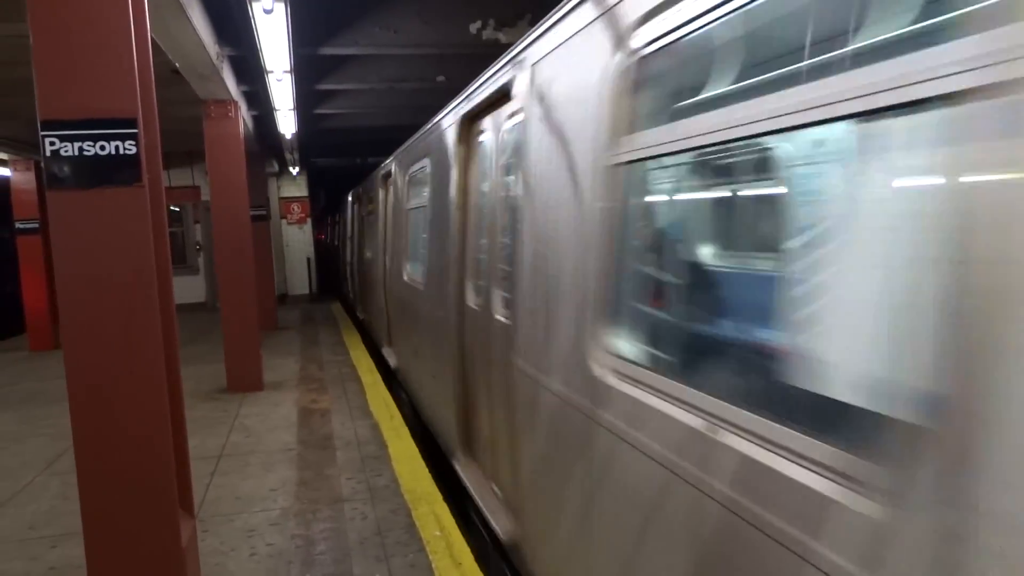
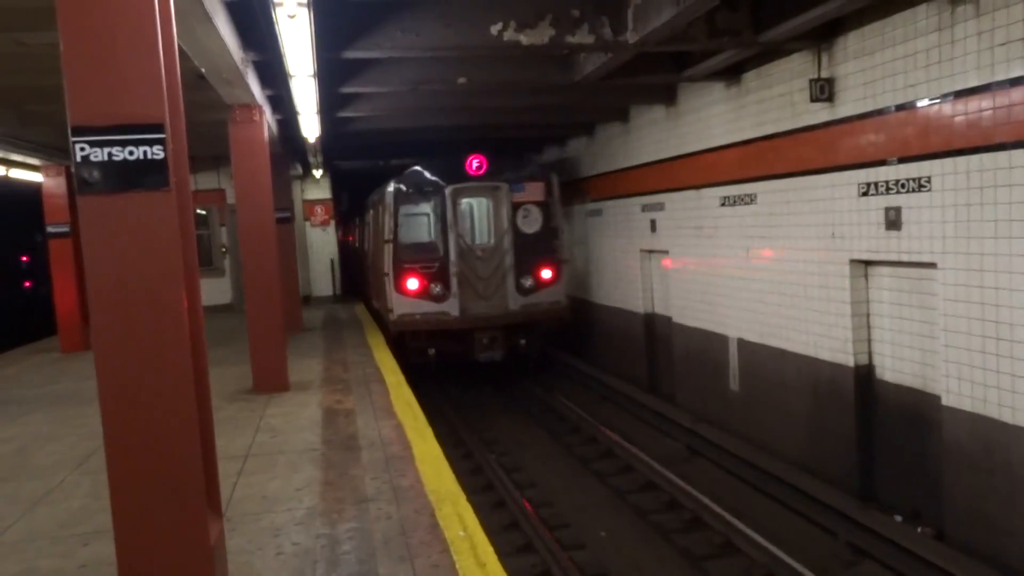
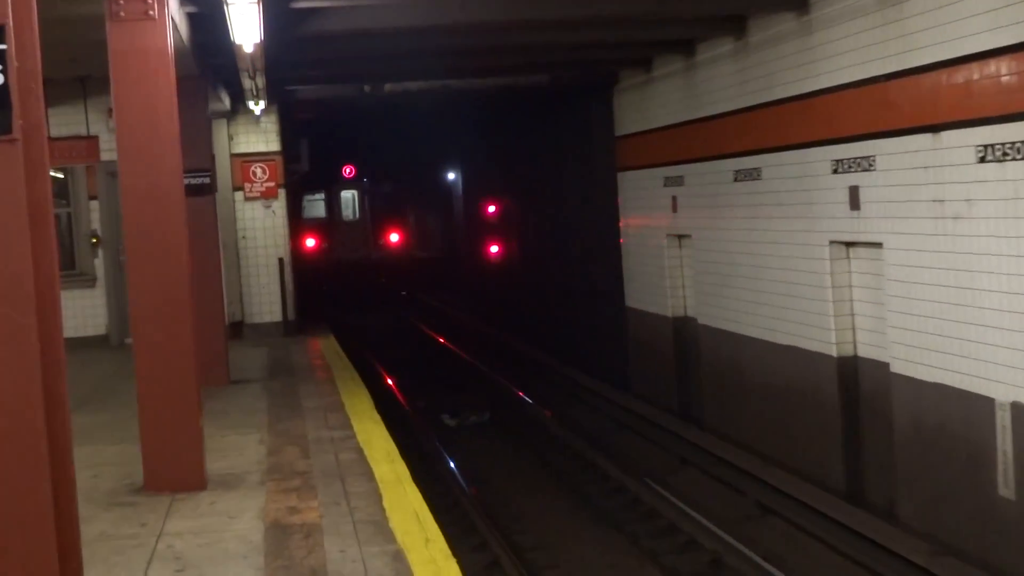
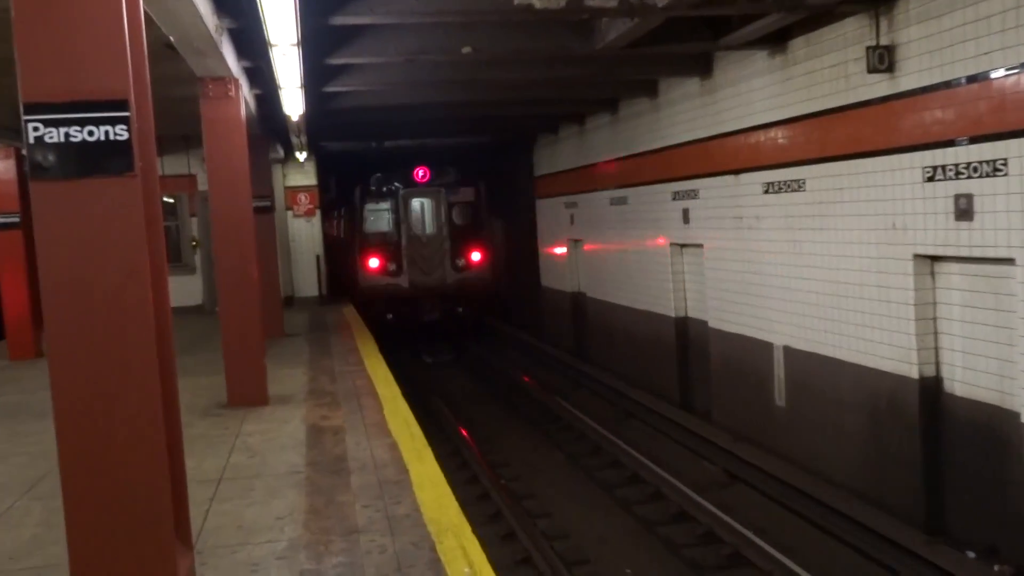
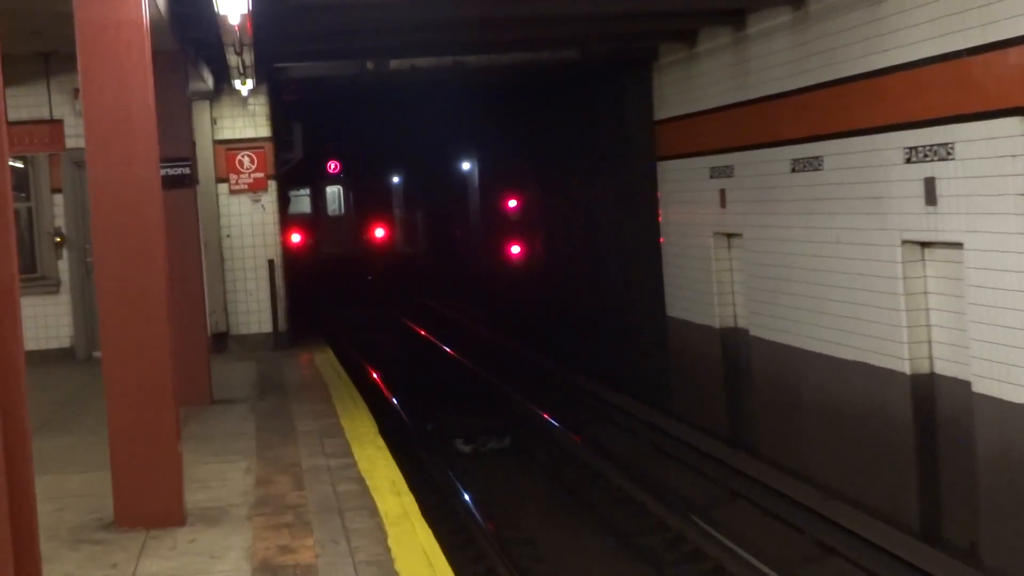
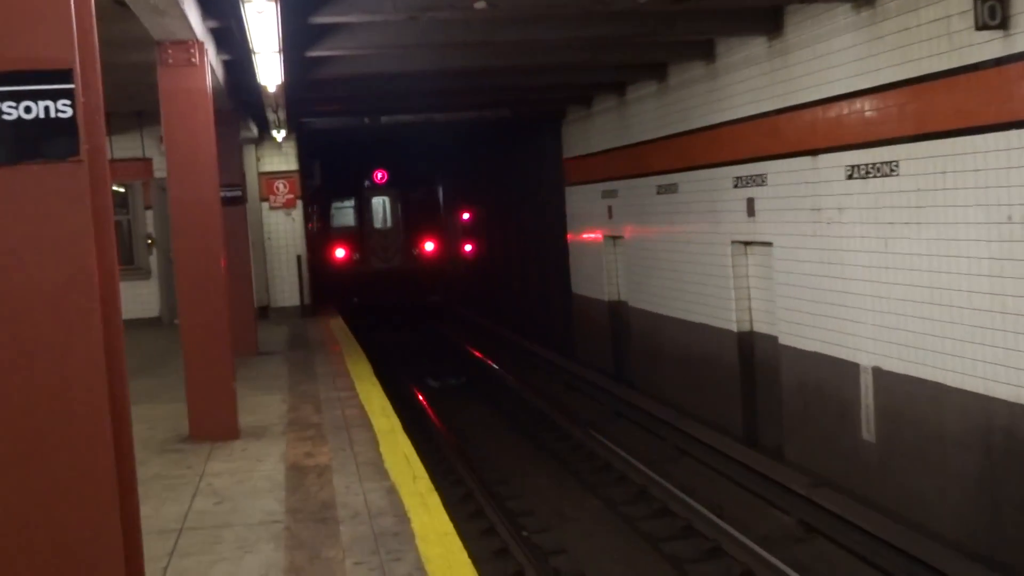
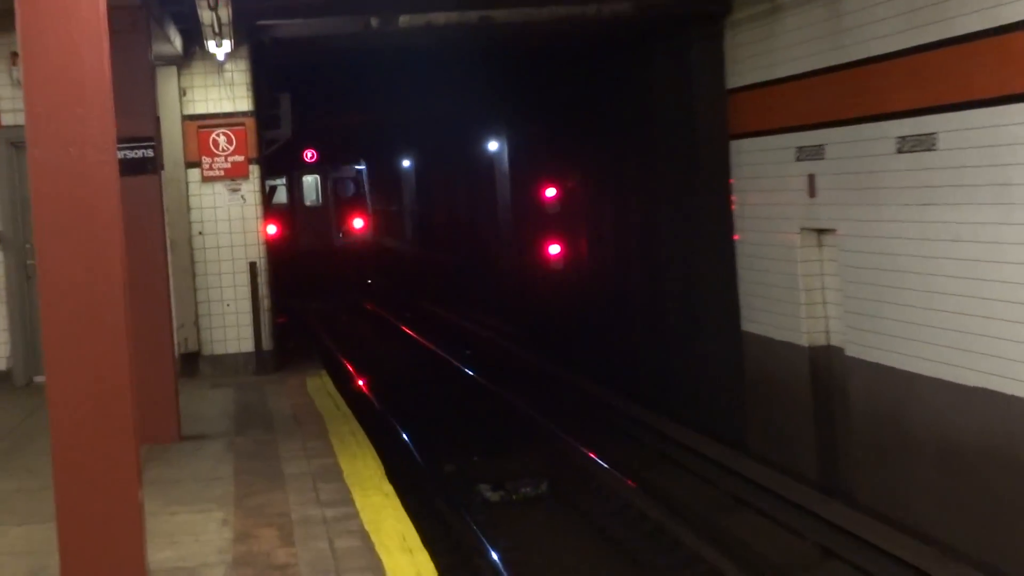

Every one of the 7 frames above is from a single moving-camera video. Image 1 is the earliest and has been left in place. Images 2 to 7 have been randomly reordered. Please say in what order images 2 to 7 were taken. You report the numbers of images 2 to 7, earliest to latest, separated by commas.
2, 4, 6, 3, 5, 7
